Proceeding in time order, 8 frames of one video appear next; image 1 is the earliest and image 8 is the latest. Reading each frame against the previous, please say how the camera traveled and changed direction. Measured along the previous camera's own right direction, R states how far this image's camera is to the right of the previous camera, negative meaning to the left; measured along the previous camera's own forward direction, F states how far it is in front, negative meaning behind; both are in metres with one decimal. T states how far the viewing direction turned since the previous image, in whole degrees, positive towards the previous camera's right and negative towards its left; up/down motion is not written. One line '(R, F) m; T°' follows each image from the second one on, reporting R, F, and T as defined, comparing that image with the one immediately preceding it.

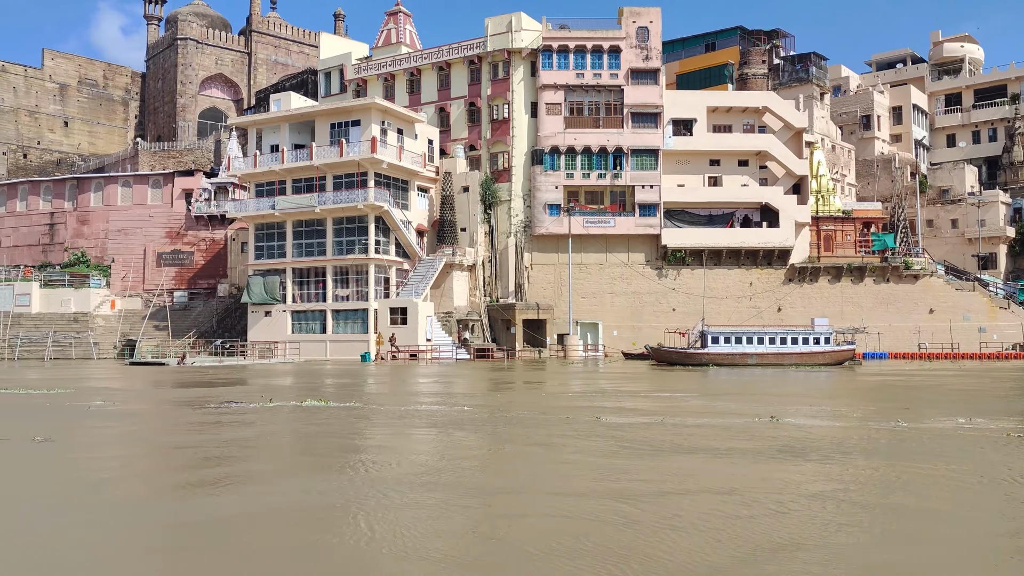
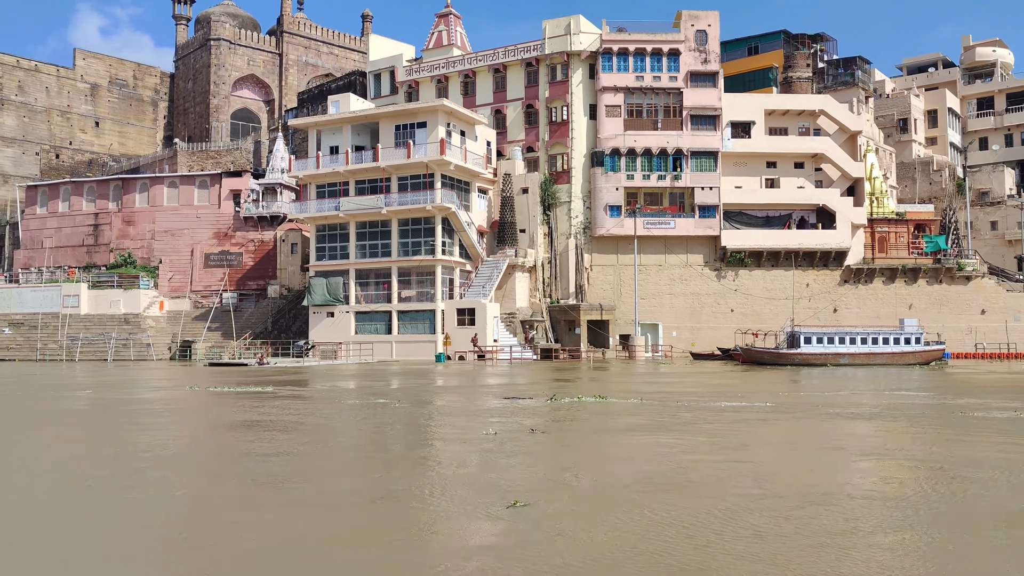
(-3.3, -0.2) m; +1°
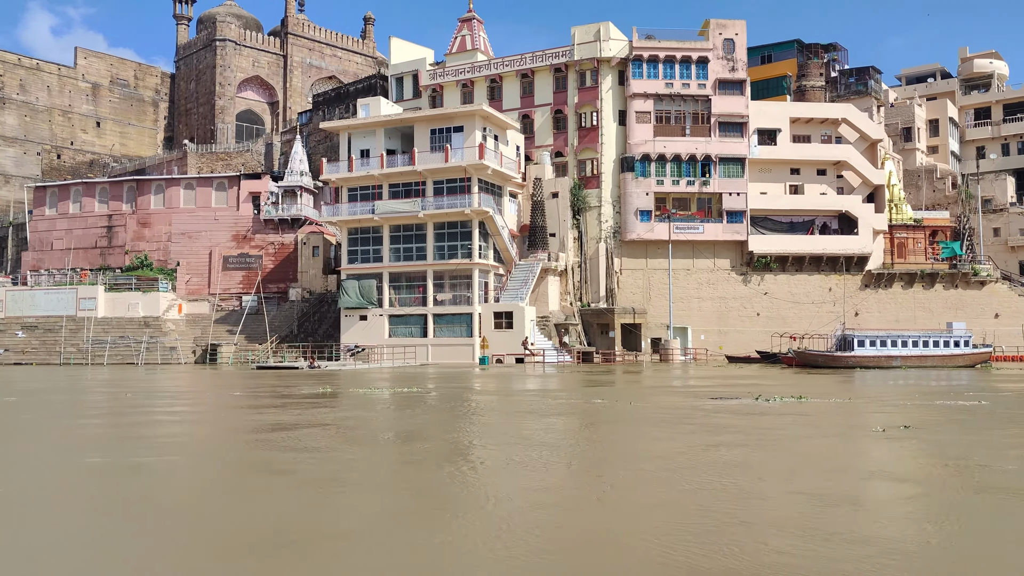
(-3.0, -0.2) m; +3°
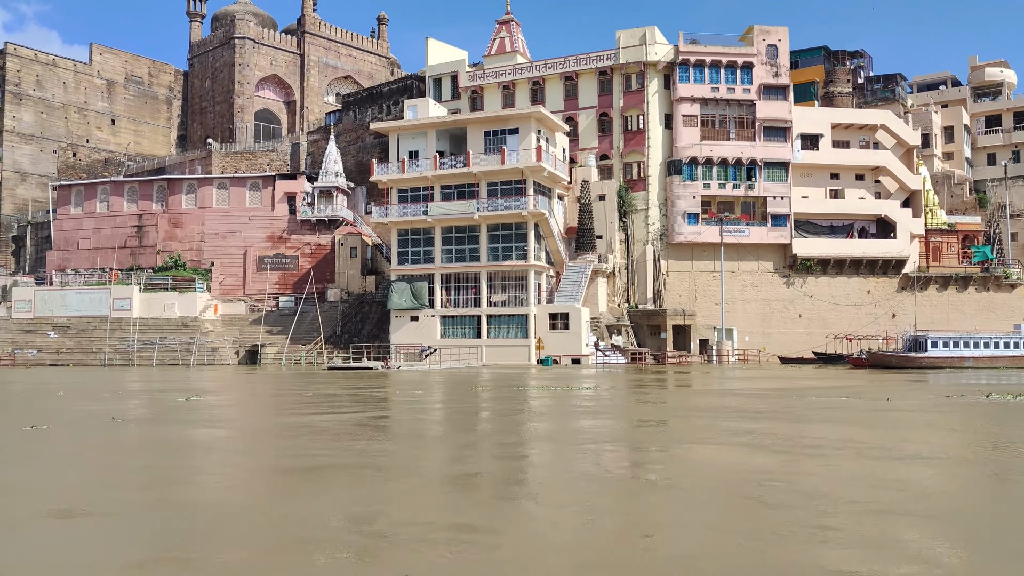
(-3.6, -0.1) m; +2°
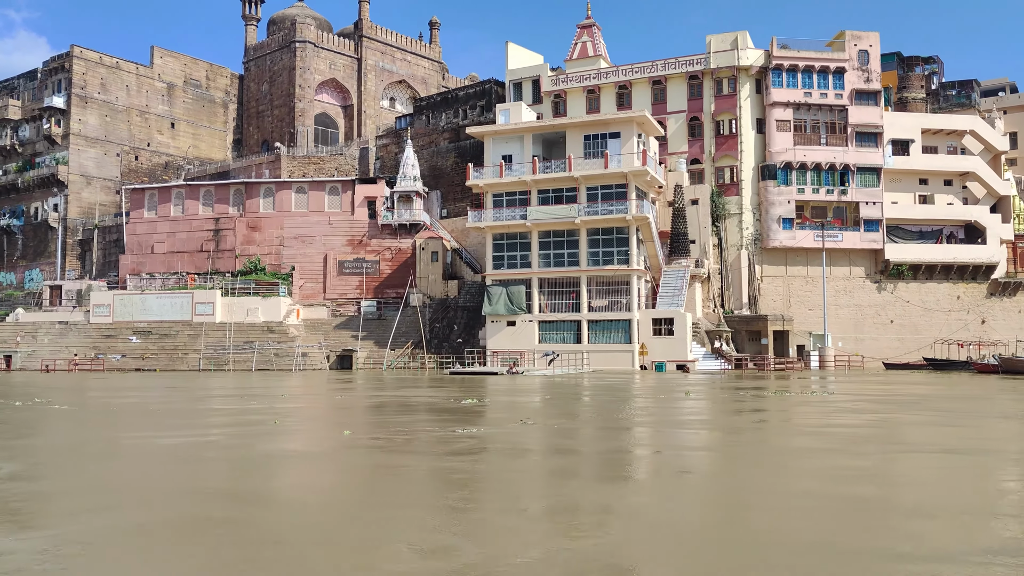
(-4.3, +0.2) m; 0°
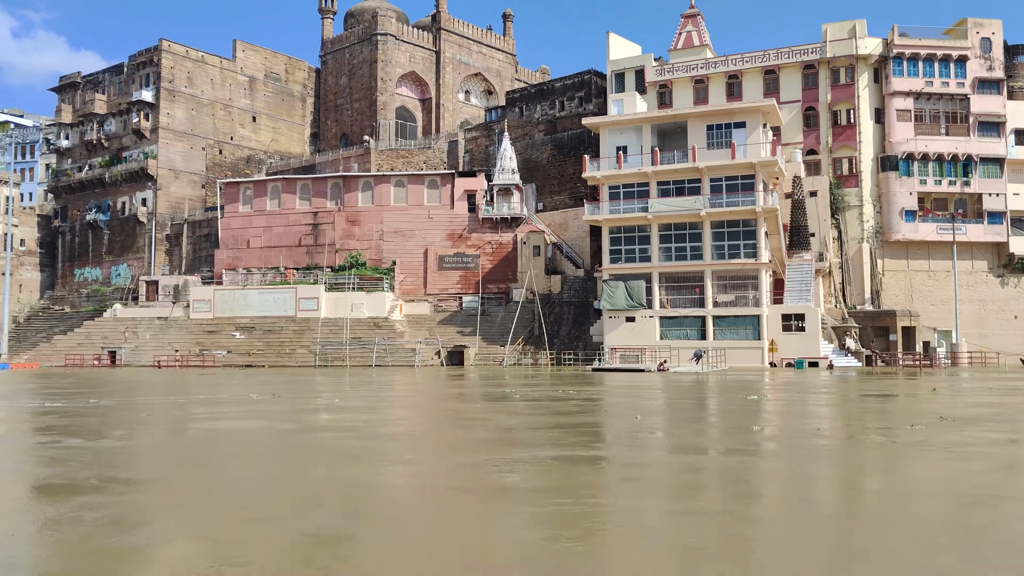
(-4.1, +0.7) m; -1°
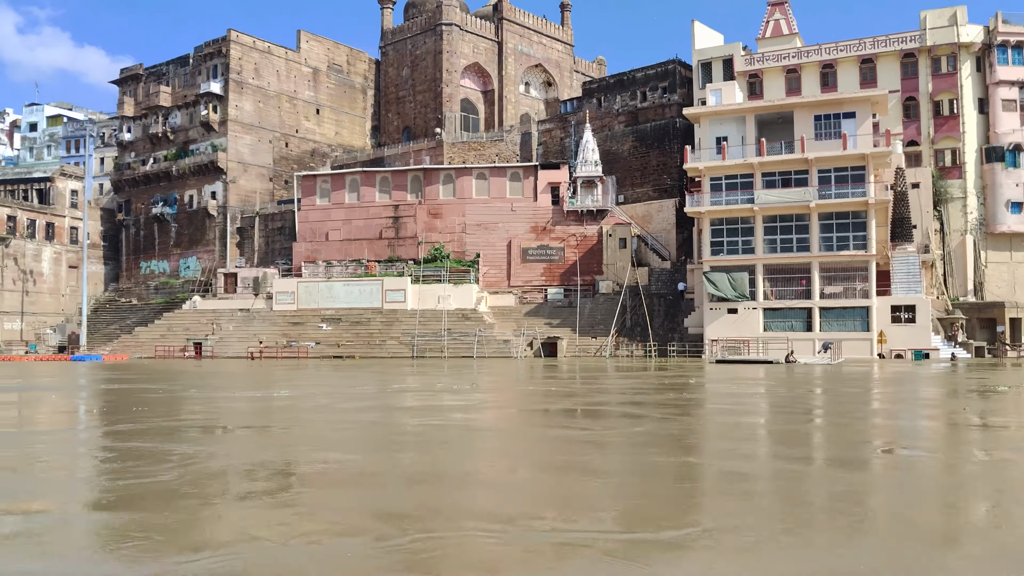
(-3.7, +0.4) m; 0°
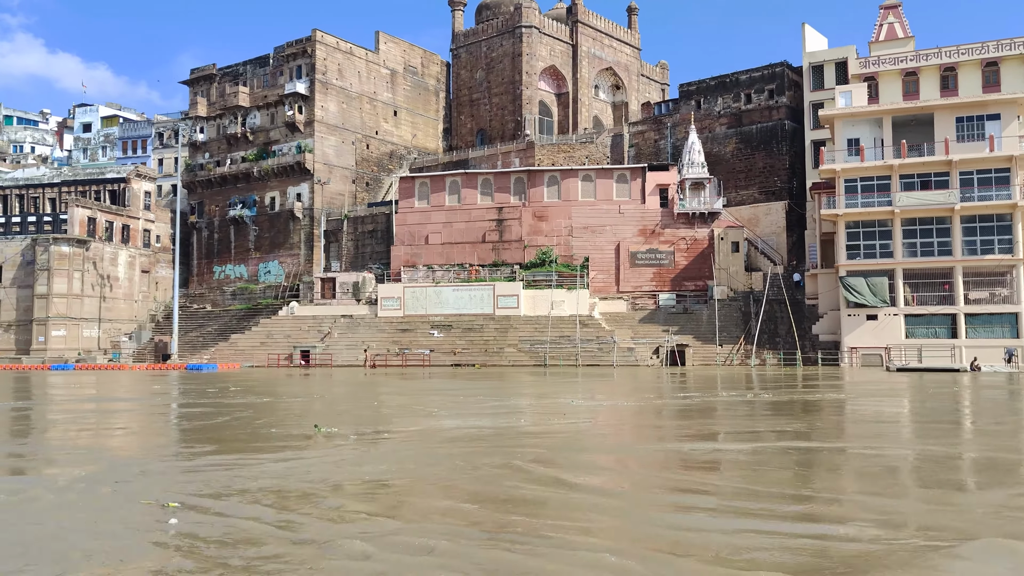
(-5.9, +1.1) m; +1°
